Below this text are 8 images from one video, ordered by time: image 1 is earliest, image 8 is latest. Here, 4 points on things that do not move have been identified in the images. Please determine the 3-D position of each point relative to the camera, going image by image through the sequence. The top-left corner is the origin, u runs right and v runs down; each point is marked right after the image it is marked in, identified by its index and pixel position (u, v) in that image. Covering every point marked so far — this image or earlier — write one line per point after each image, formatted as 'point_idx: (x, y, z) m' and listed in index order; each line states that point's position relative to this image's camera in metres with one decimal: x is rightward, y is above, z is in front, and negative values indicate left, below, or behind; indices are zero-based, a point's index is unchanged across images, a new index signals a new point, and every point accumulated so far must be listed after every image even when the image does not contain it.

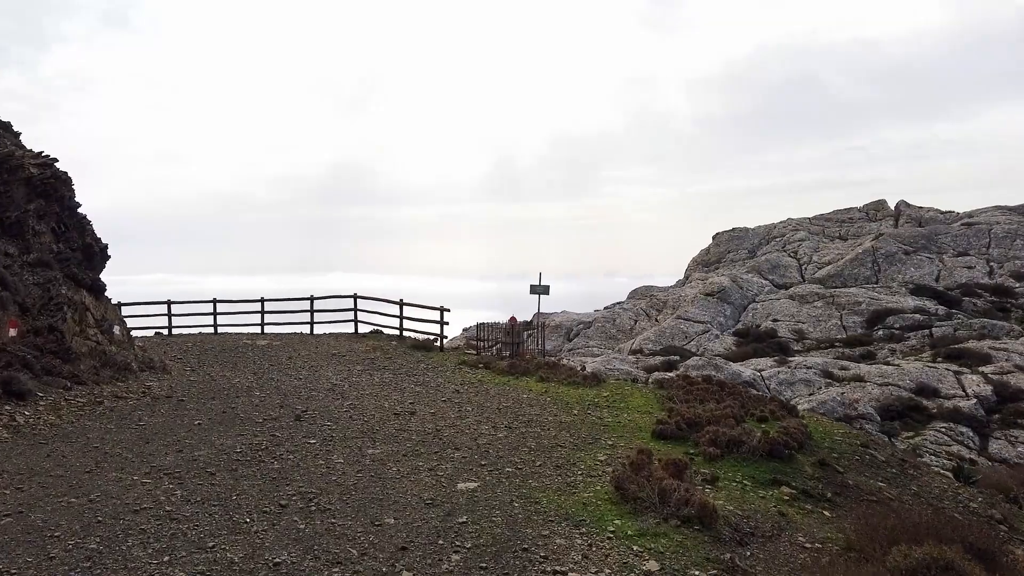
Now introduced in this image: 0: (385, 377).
0: (-2.5, -1.7, +14.6) m
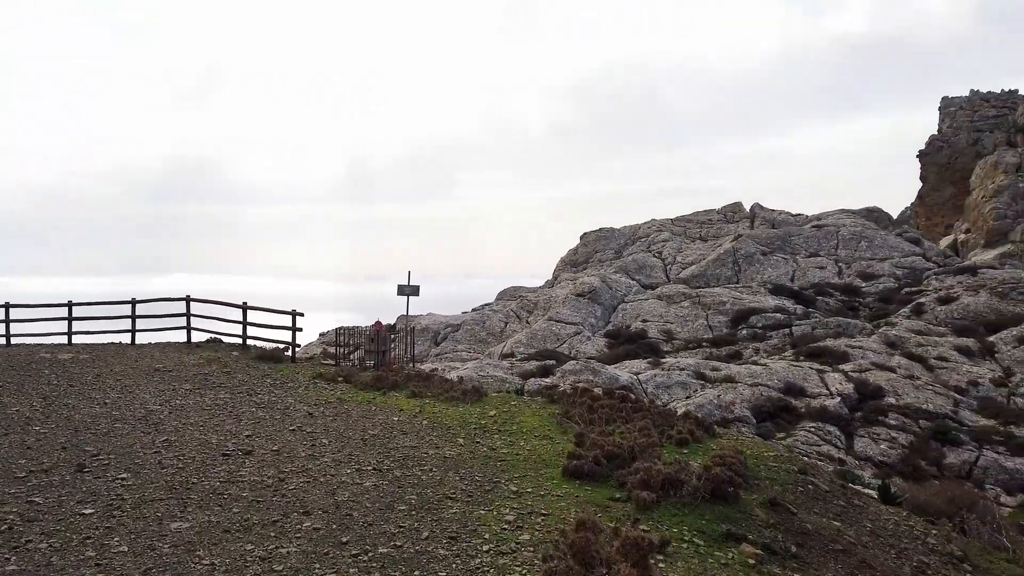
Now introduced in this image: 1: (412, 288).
0: (-4.7, -1.8, +11.9) m
1: (-2.6, 0.0, +18.9) m
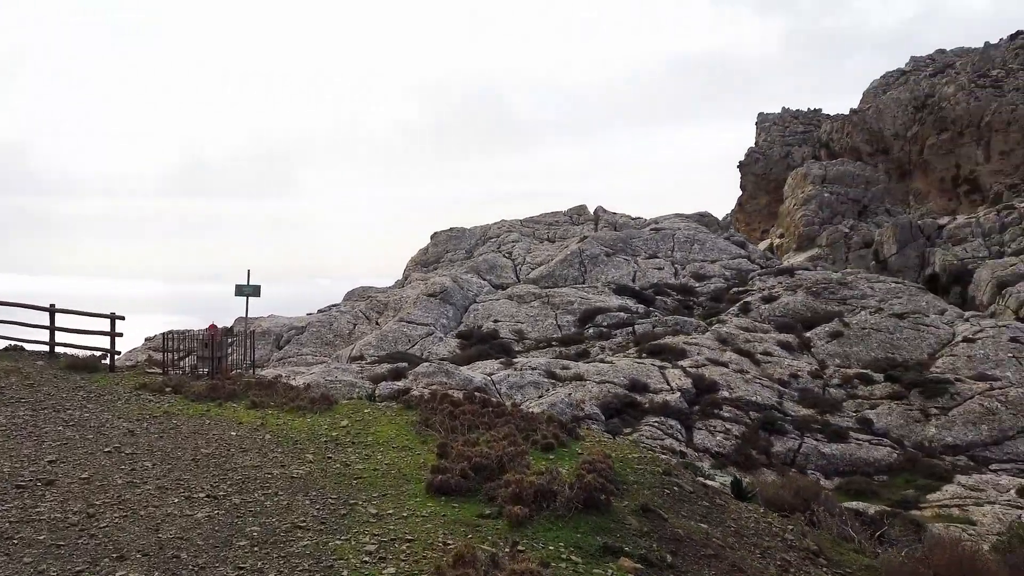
0: (-6.8, -1.8, +10.2) m
1: (-6.1, 0.0, +17.5) m
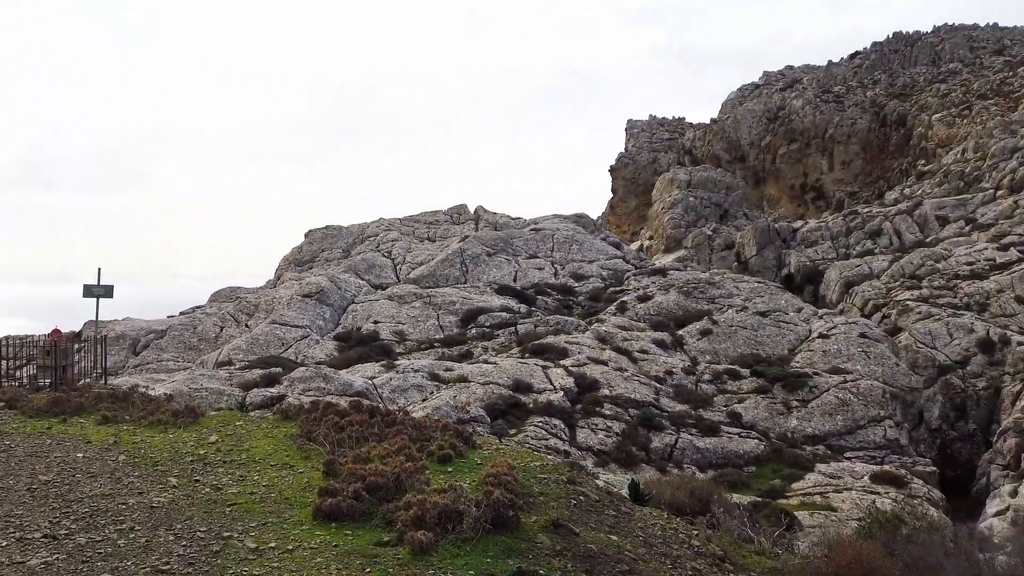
0: (-8.1, -1.8, +8.5) m
1: (-8.7, 0.0, +15.8) m
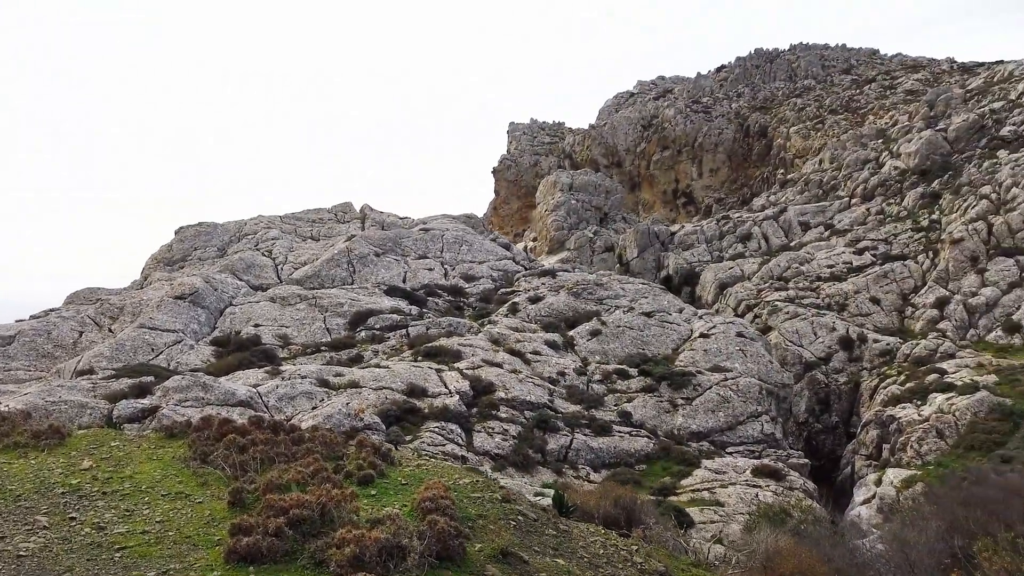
0: (-8.8, -1.8, +6.6) m
1: (-10.5, -0.1, +13.7) m
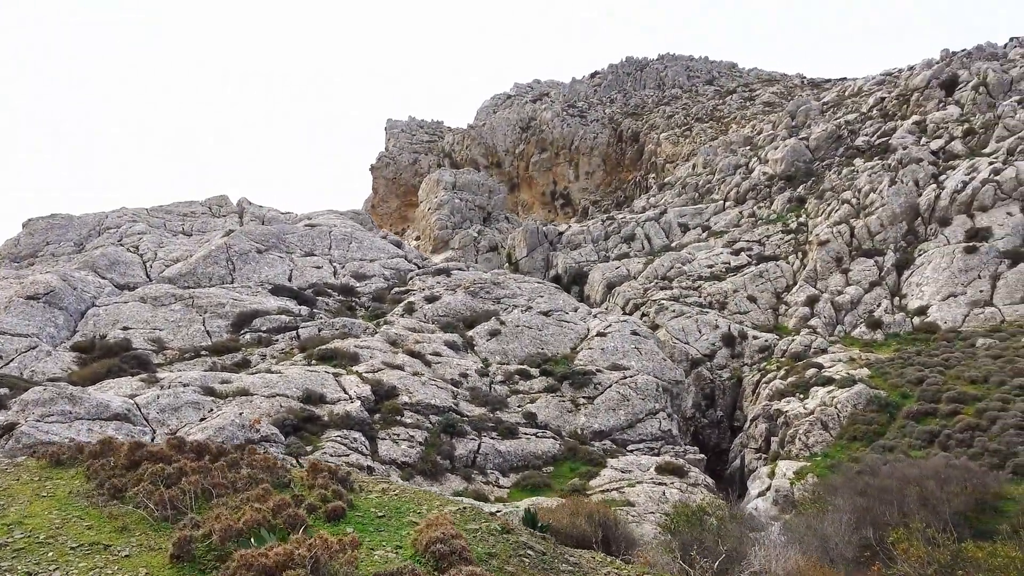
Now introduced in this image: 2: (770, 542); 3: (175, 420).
0: (-8.7, -1.7, +4.1) m
1: (-11.5, 0.0, +10.9) m
2: (+5.9, -5.9, +17.1) m
3: (-8.2, -3.2, +18.1) m
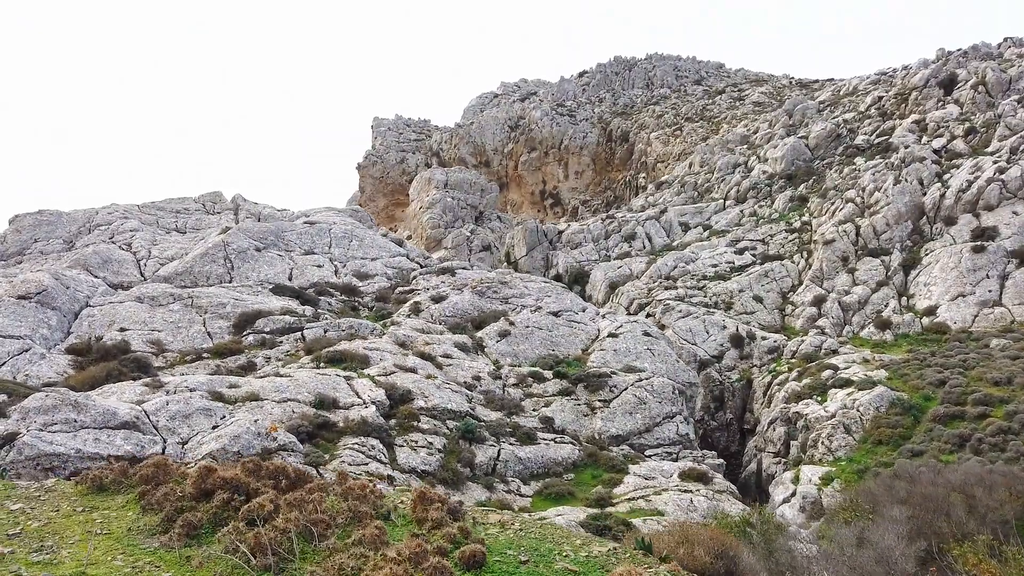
0: (-7.6, -1.7, +2.9) m
1: (-10.6, 0.0, +9.6) m
2: (+6.7, -5.8, +16.2) m
3: (-7.4, -3.2, +16.9) m
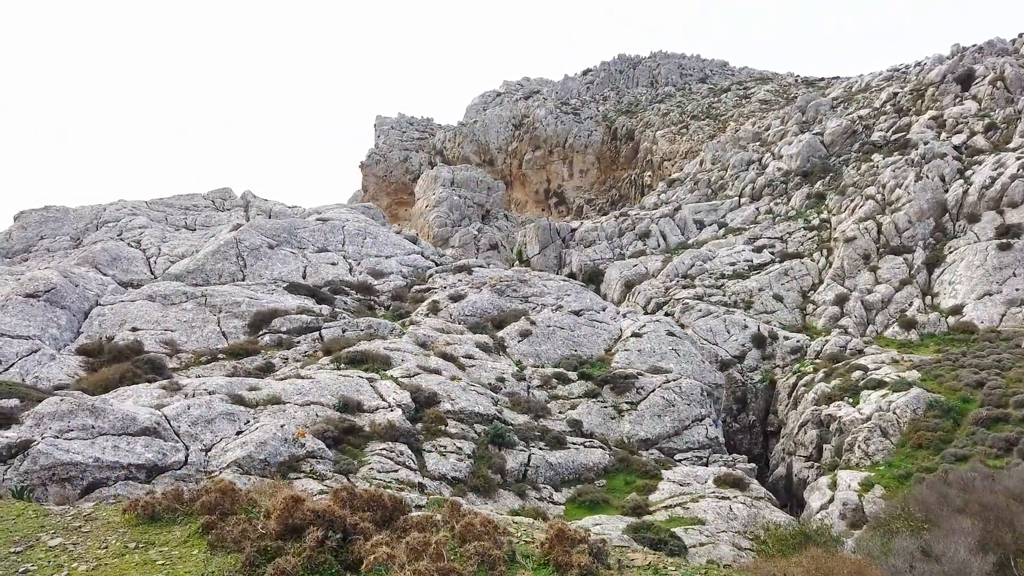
0: (-6.6, -1.7, +1.9) m
1: (-9.7, +0.1, +8.6) m
2: (+7.6, -5.8, +15.3) m
3: (-6.5, -3.1, +15.9) m
